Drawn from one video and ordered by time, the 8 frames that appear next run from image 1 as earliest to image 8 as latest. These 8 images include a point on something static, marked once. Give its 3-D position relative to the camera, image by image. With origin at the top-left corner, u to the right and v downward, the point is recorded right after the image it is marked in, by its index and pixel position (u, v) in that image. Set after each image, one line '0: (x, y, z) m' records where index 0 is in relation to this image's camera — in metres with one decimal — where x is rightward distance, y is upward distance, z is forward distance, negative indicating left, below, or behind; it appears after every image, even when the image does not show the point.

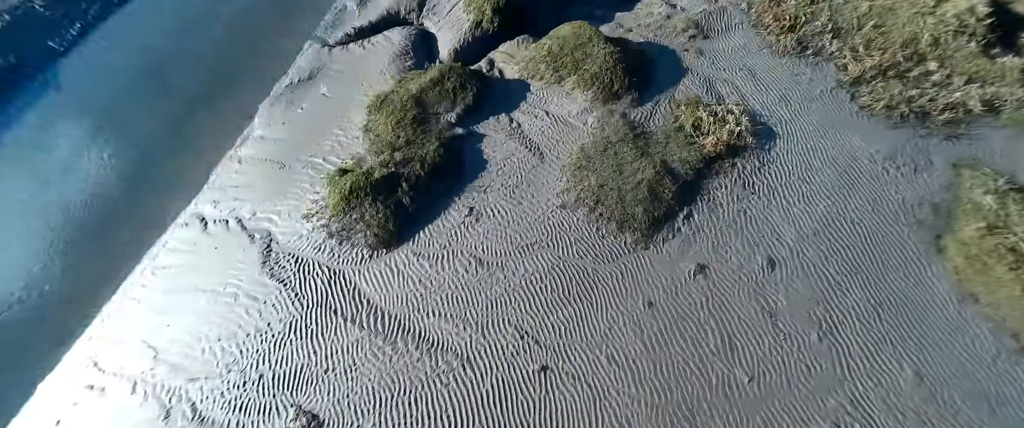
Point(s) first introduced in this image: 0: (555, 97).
0: (+0.8, +2.2, +6.5) m
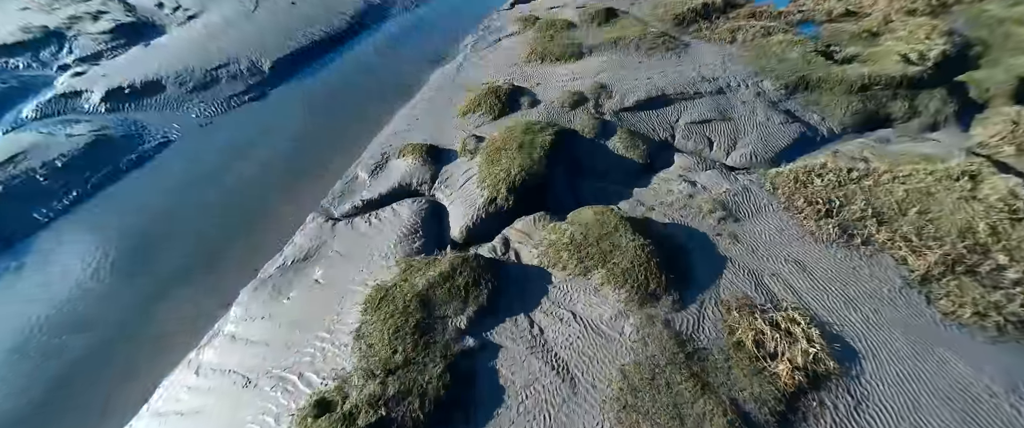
0: (+1.1, -1.3, +5.6) m
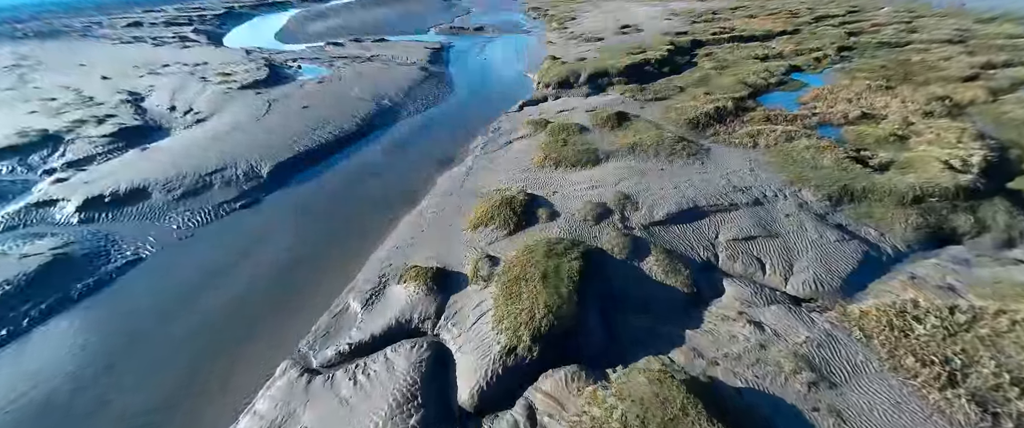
0: (+1.5, -3.5, +3.9) m
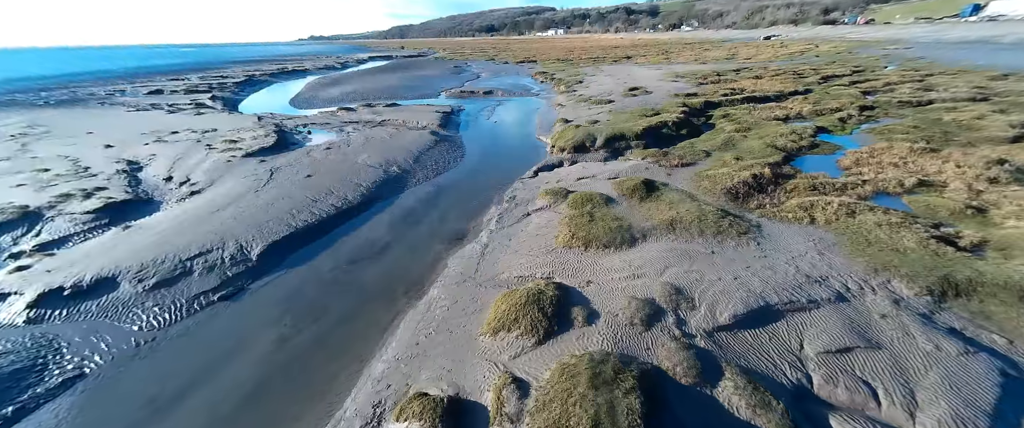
0: (+2.1, -4.8, +1.8) m
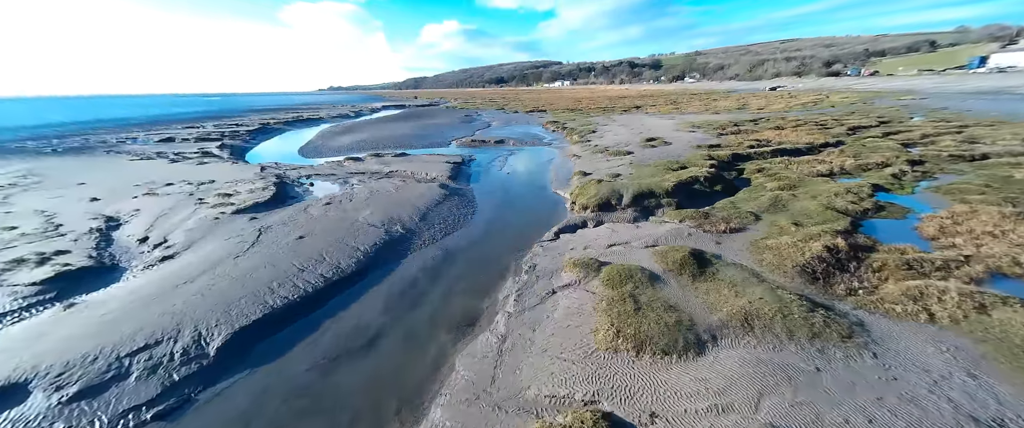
0: (+2.4, -5.7, -0.7) m
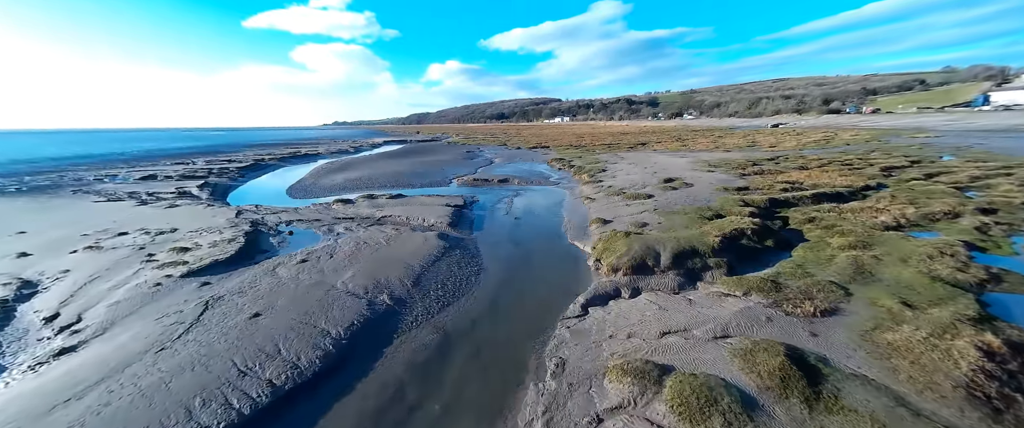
0: (+2.9, -6.5, -3.9) m
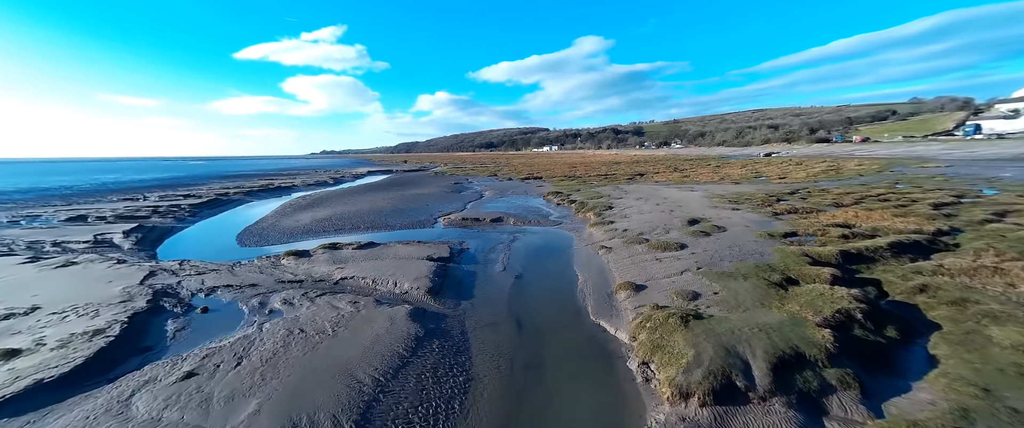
0: (+3.6, -7.2, -8.7) m
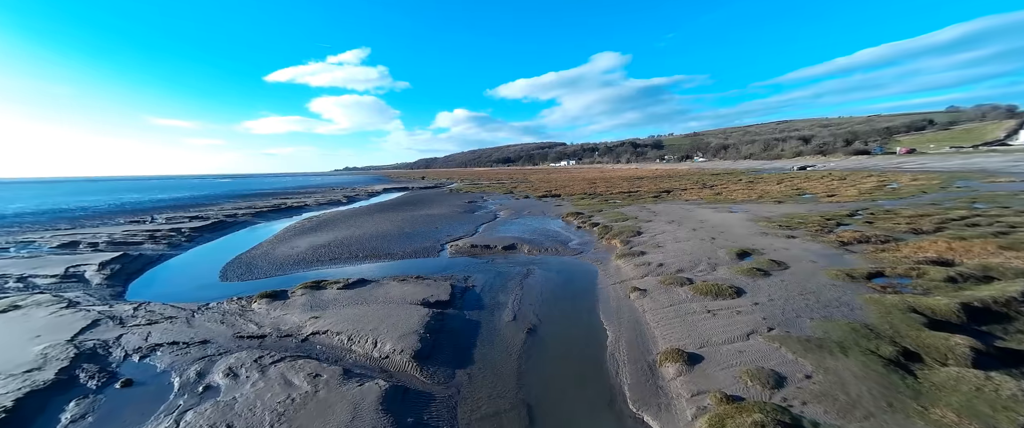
0: (+2.8, -7.6, -12.1) m
